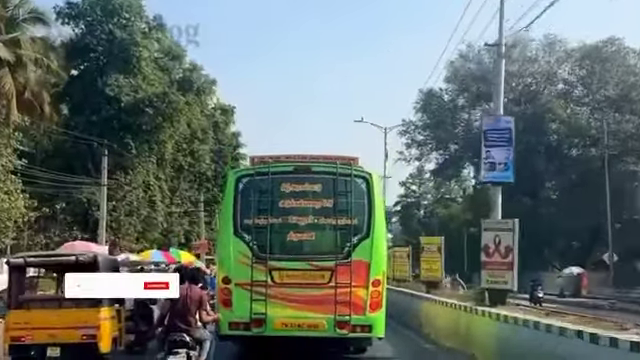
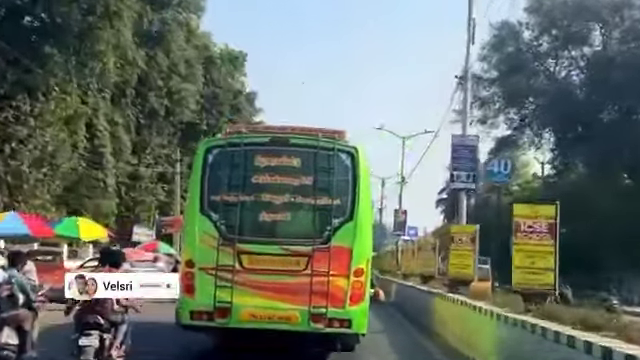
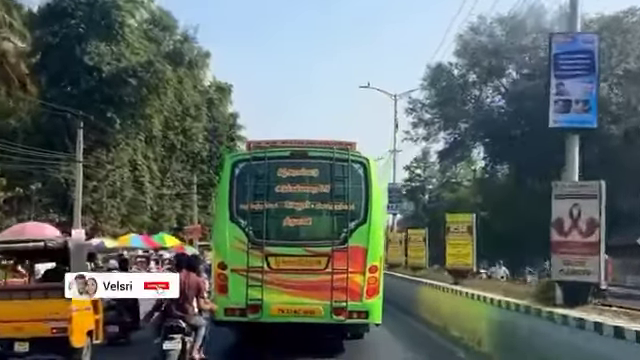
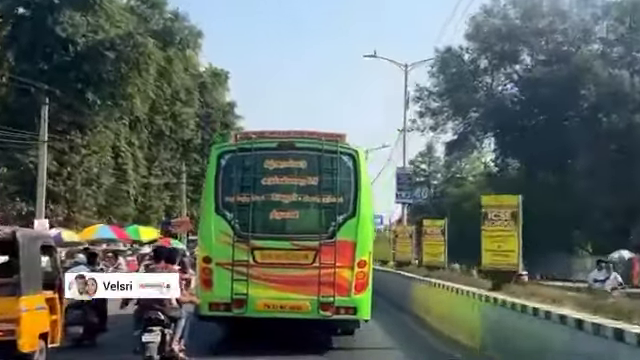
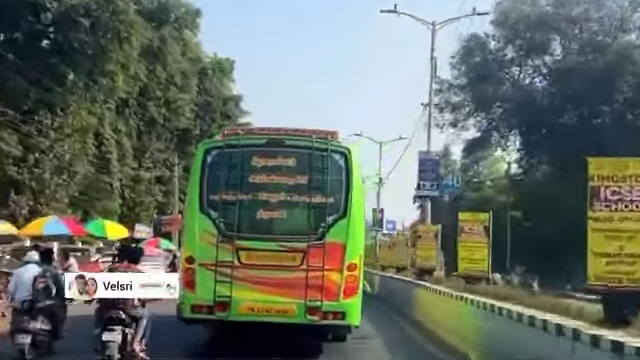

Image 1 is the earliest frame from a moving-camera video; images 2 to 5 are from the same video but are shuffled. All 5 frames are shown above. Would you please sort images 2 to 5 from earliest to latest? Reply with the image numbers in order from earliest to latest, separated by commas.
3, 4, 5, 2
